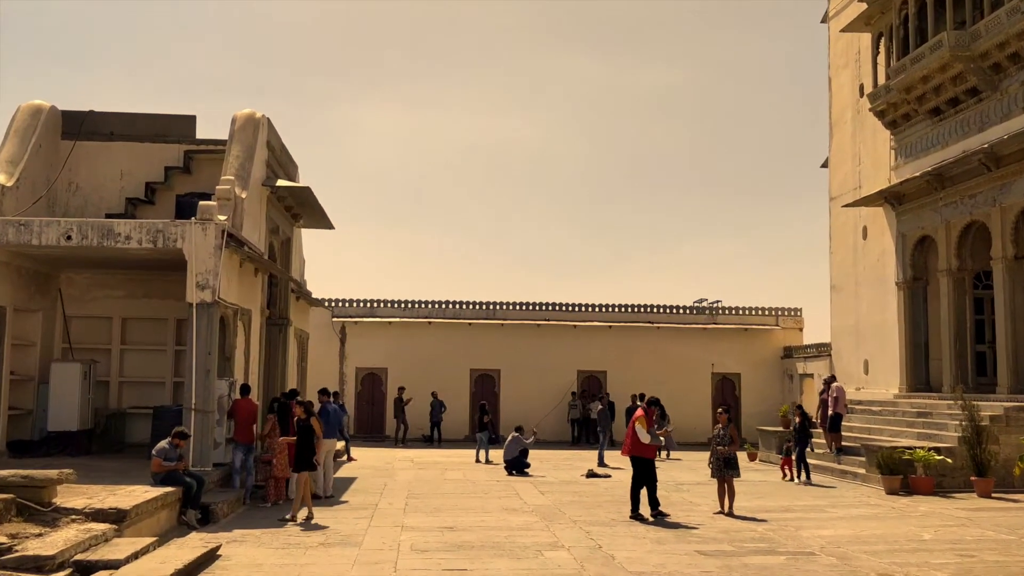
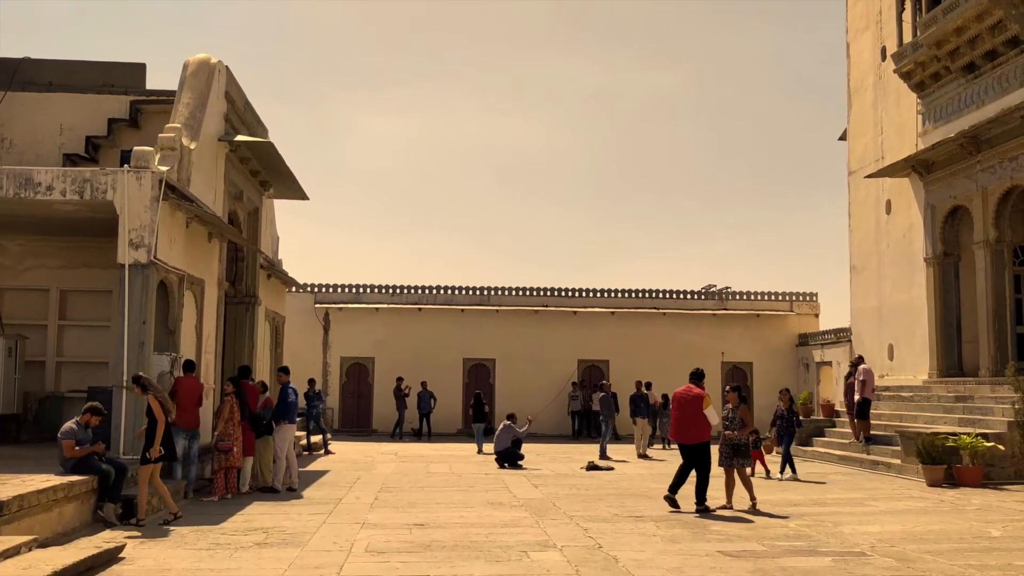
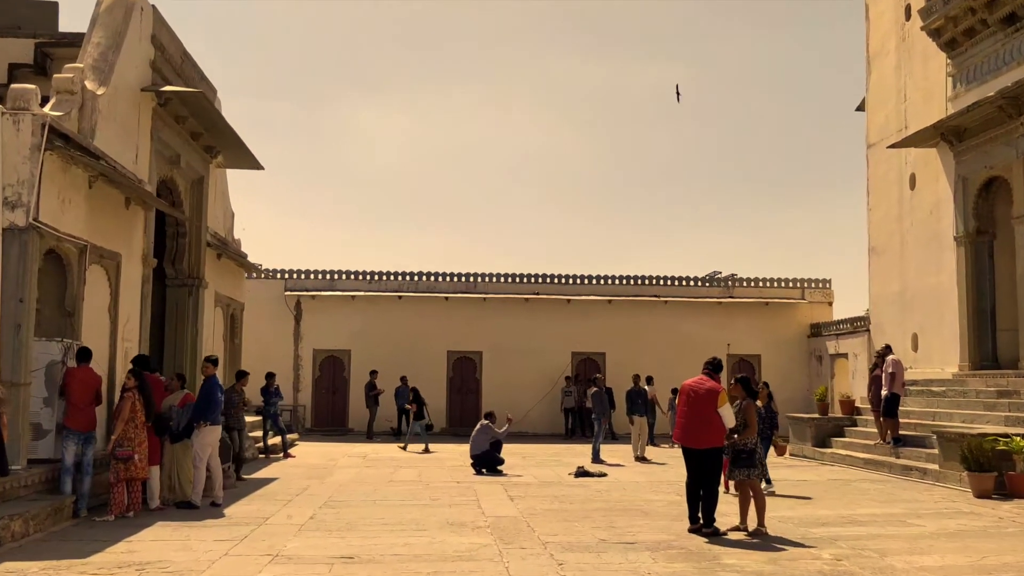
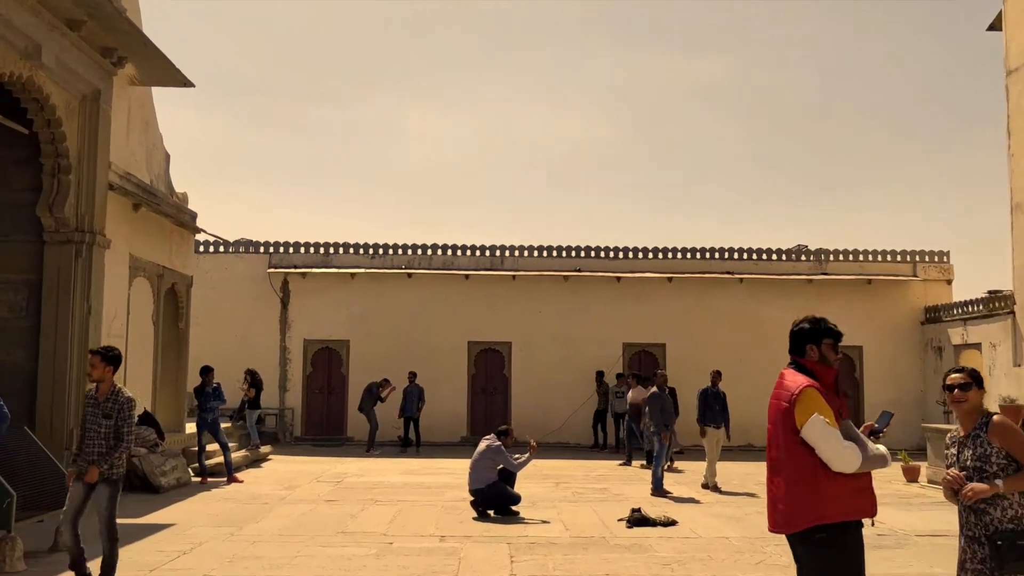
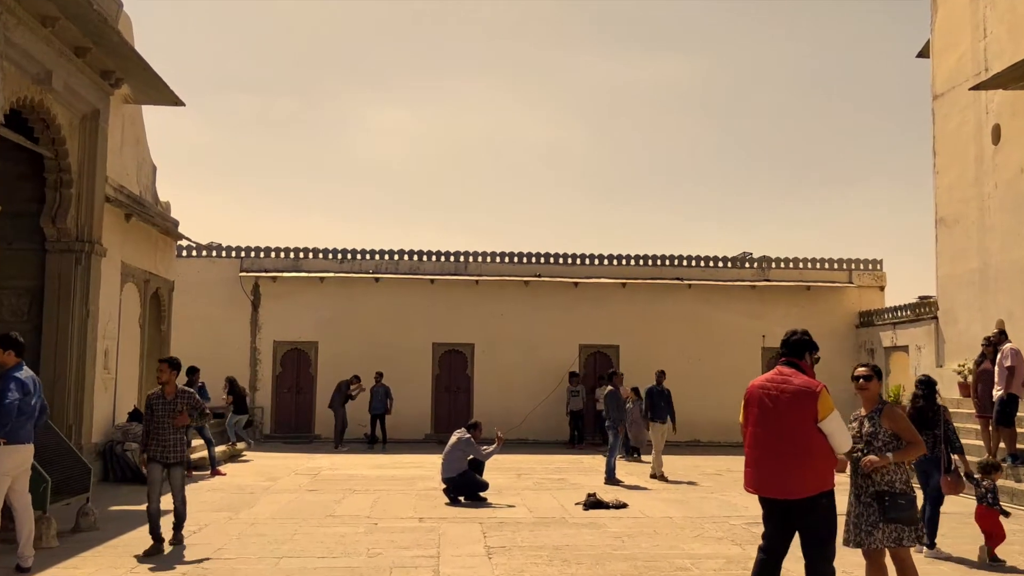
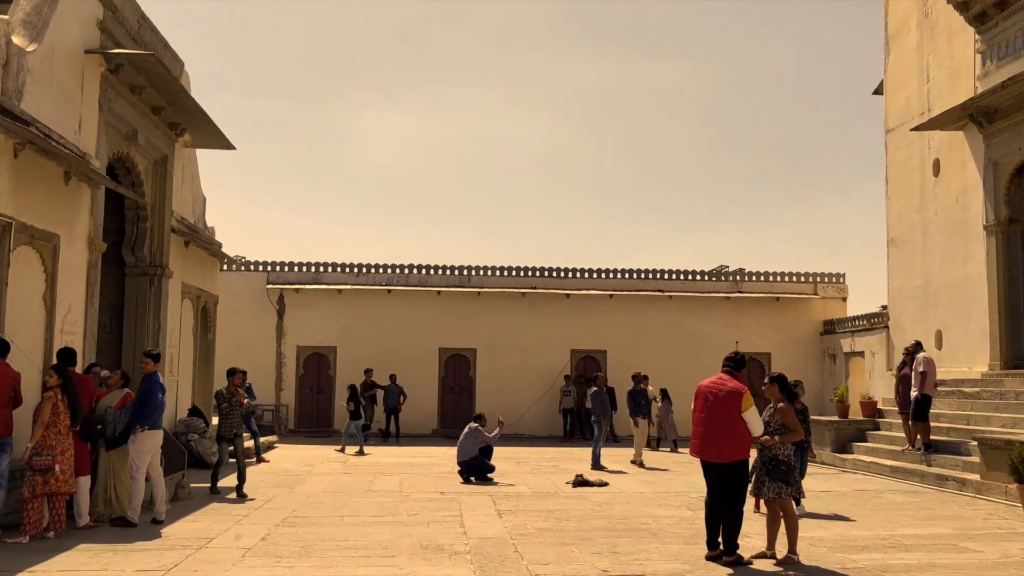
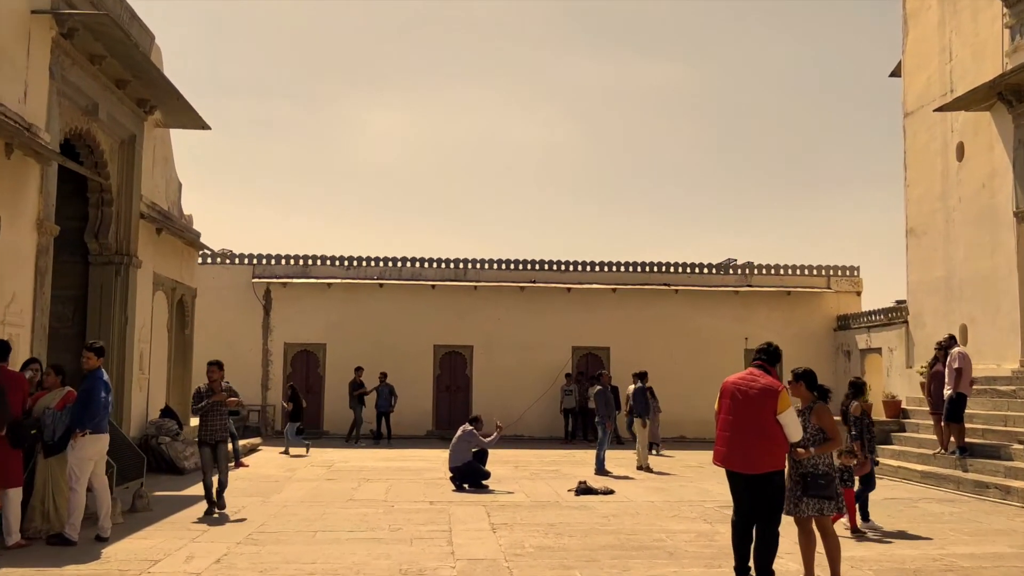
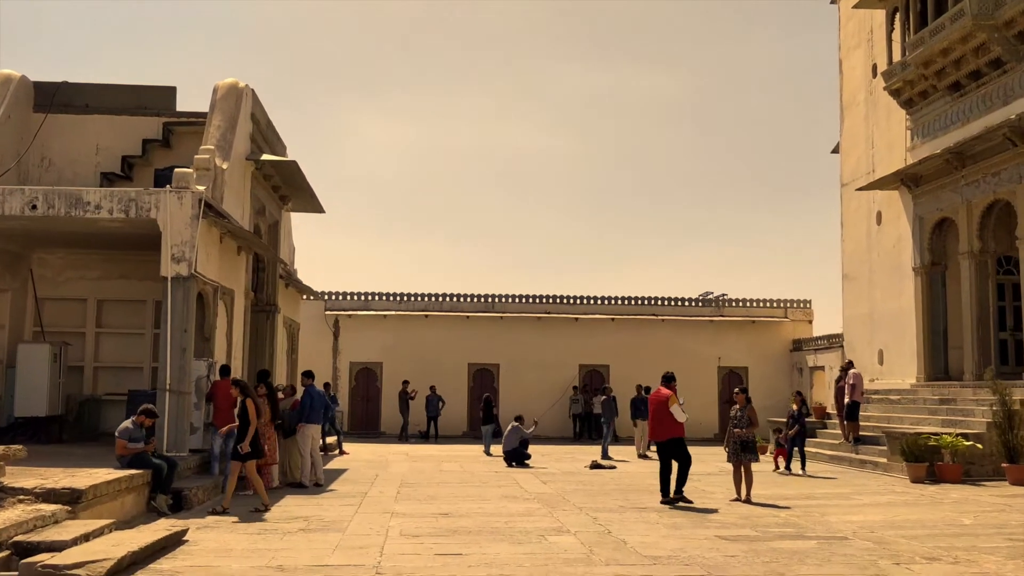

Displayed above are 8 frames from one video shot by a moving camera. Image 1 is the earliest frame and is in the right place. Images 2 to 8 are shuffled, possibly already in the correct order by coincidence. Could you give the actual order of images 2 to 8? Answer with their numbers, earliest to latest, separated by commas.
8, 2, 3, 6, 7, 5, 4
